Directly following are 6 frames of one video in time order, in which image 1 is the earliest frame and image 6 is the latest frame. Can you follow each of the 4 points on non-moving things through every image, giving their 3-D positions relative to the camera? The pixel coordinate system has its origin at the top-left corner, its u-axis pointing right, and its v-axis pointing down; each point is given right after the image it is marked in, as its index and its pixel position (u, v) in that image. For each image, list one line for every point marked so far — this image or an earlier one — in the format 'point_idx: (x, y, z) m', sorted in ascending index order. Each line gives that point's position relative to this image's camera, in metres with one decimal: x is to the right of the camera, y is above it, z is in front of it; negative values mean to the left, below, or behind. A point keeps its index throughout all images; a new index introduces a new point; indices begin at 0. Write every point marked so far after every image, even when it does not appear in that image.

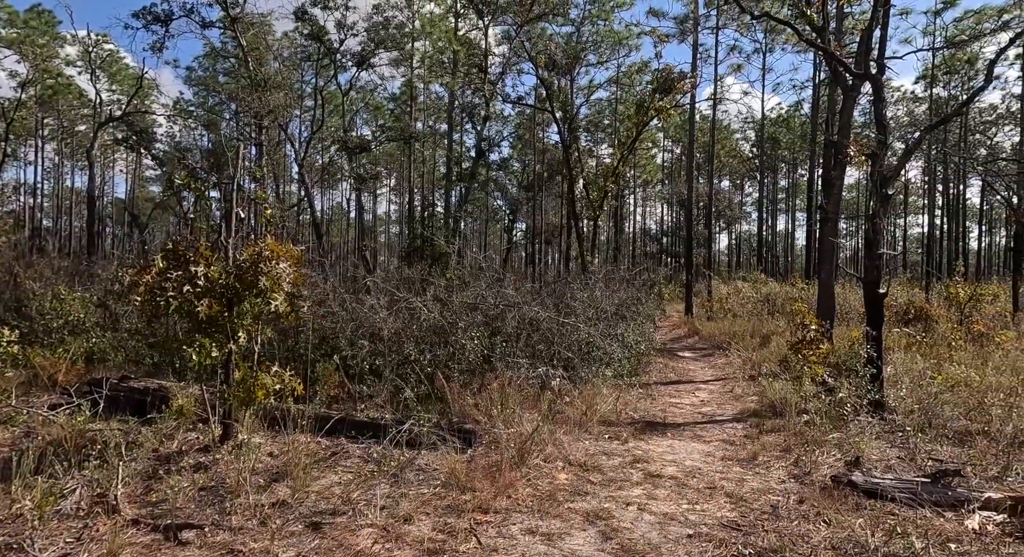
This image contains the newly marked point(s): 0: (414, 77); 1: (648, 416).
0: (-2.6, +5.3, +18.4) m
1: (+1.3, -1.3, +6.6) m
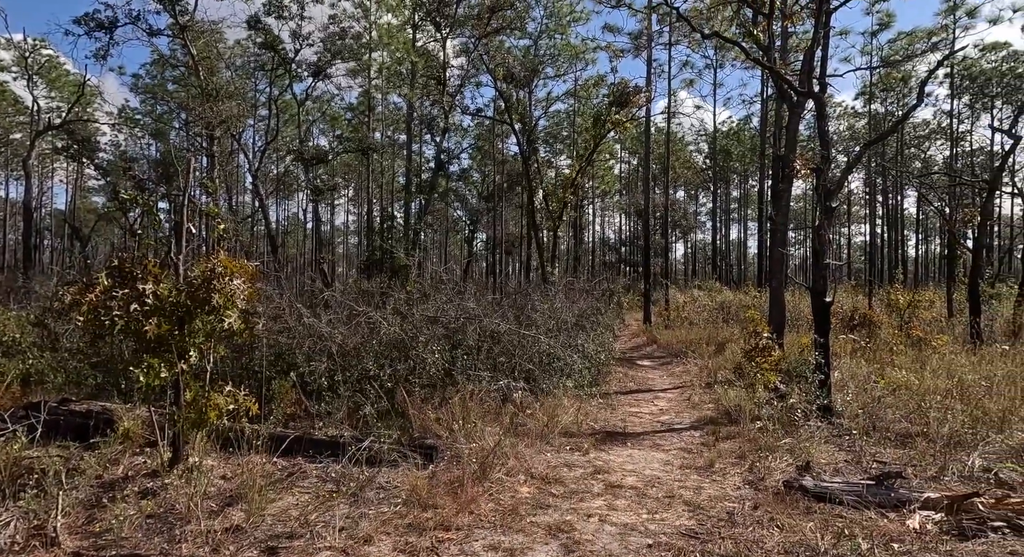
0: (-3.7, +5.0, +18.3) m
1: (+0.9, -1.4, +6.7) m
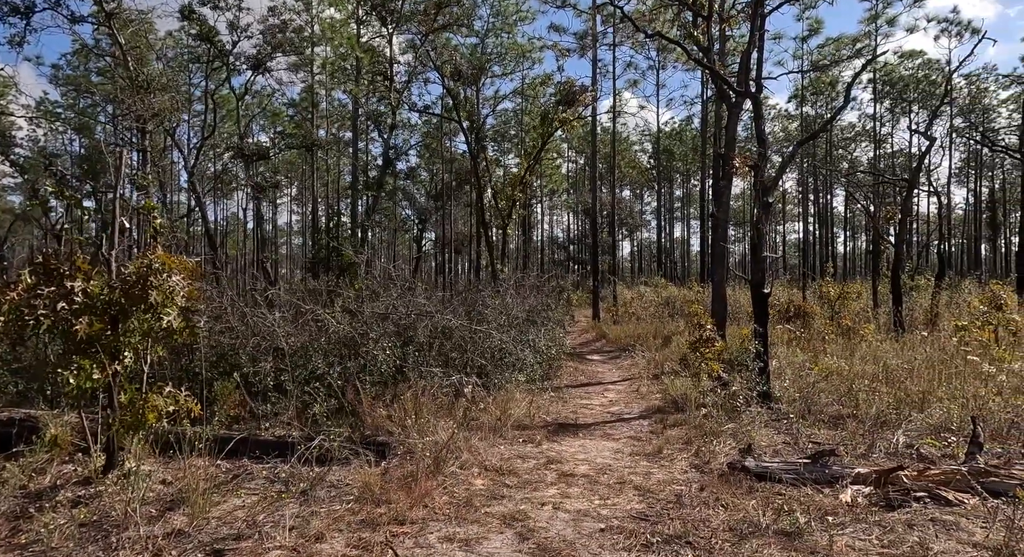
0: (-5.0, +5.0, +18.1) m
1: (+0.5, -1.4, +6.9) m
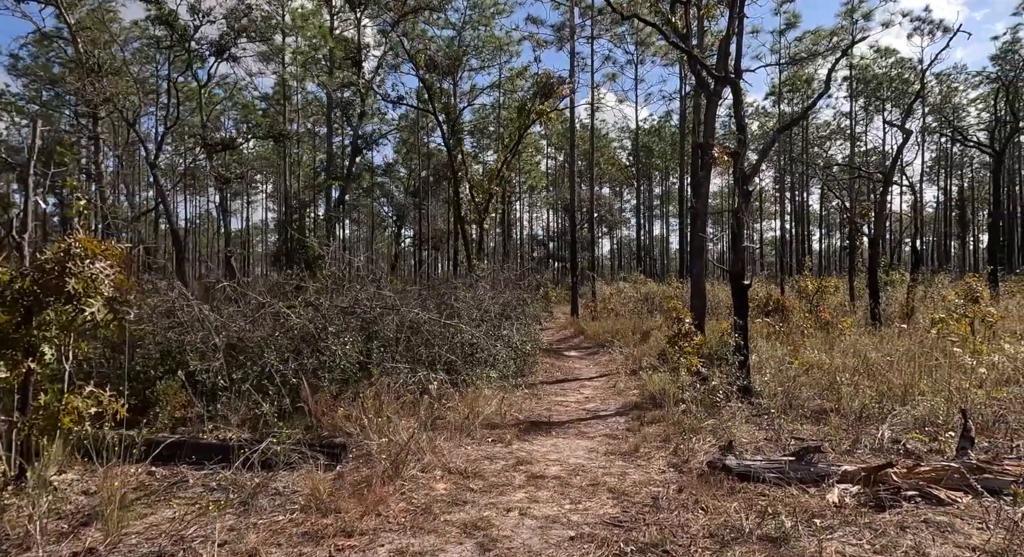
0: (-5.6, +5.1, +17.6) m
1: (+0.2, -1.3, +6.6) m
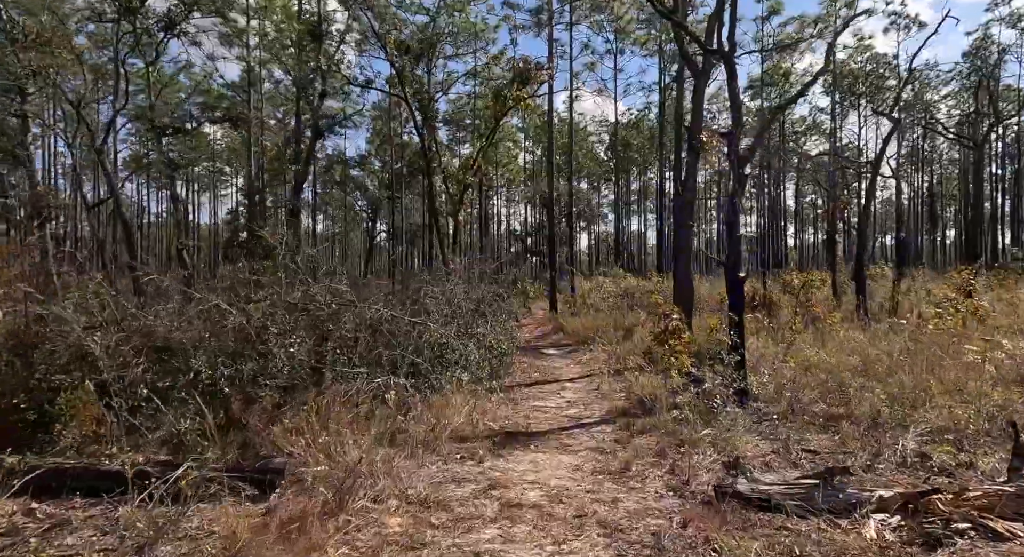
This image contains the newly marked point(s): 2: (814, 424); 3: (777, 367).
0: (-6.2, +5.2, +16.6) m
1: (0.0, -1.2, +5.8) m
2: (+2.4, -1.2, +5.6) m
3: (+2.9, -1.0, +7.6) m
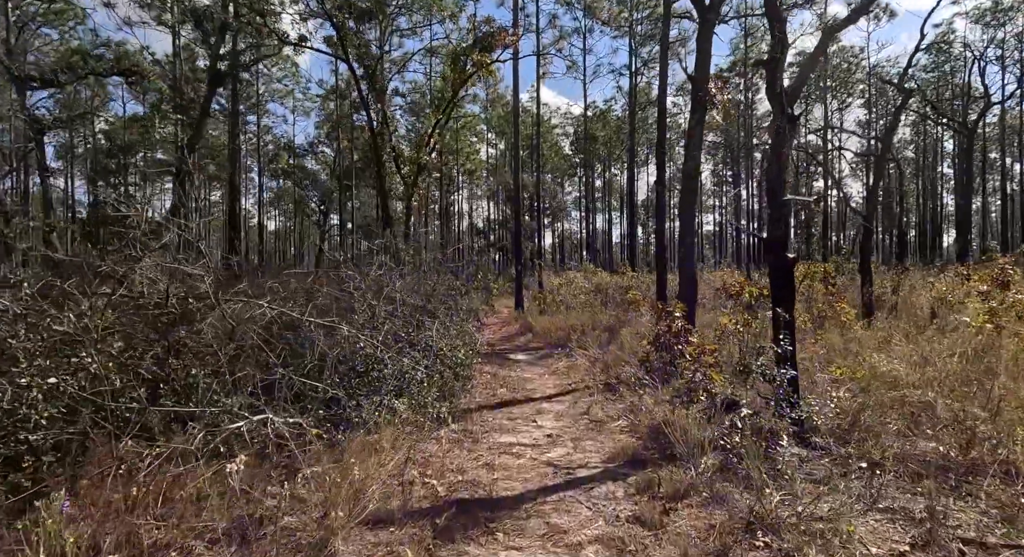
0: (-7.0, +5.3, +14.2) m
1: (-0.3, -1.1, +3.7) m
2: (+2.2, -1.0, +3.6) m
3: (+2.5, -0.8, +5.6) m
